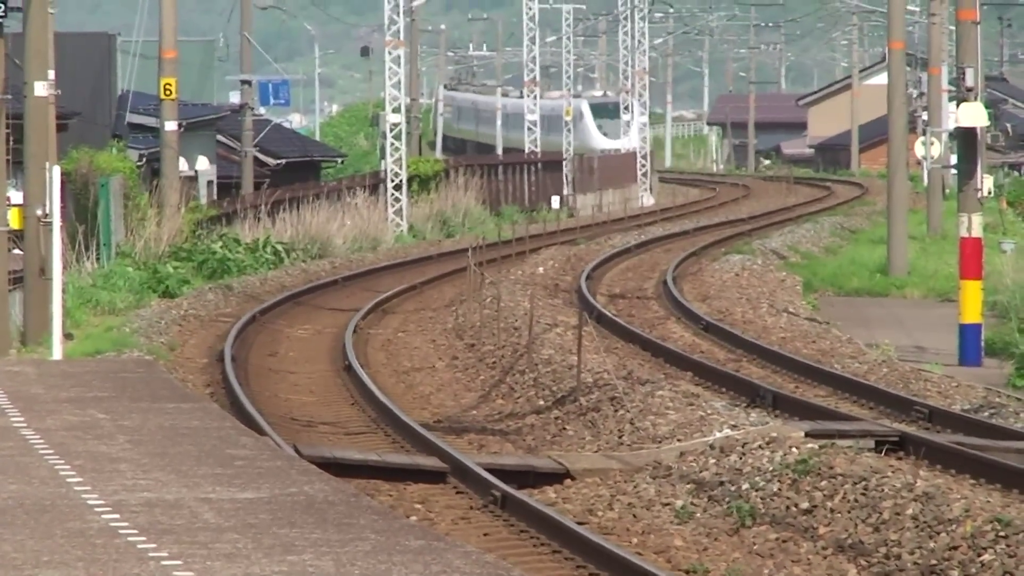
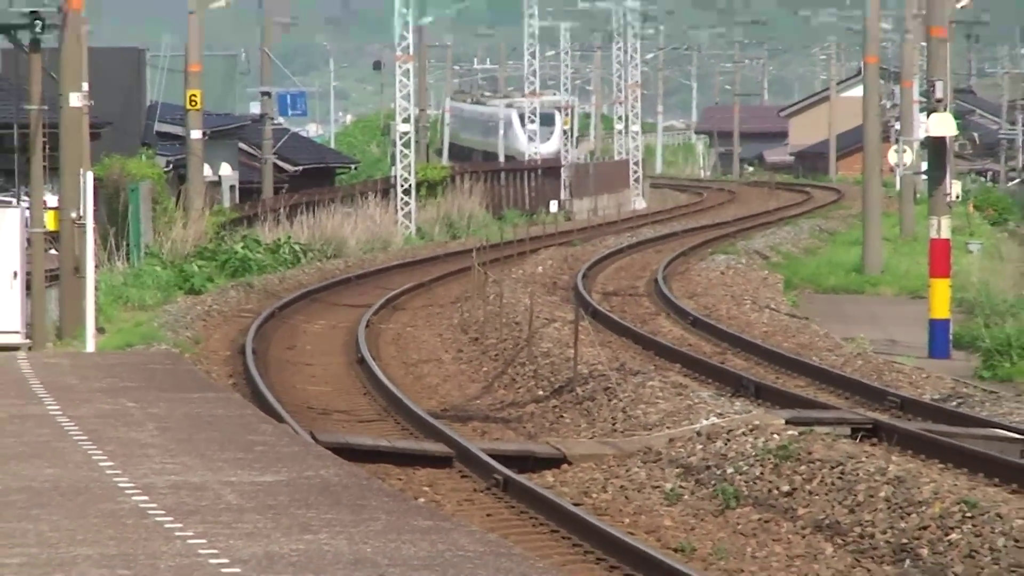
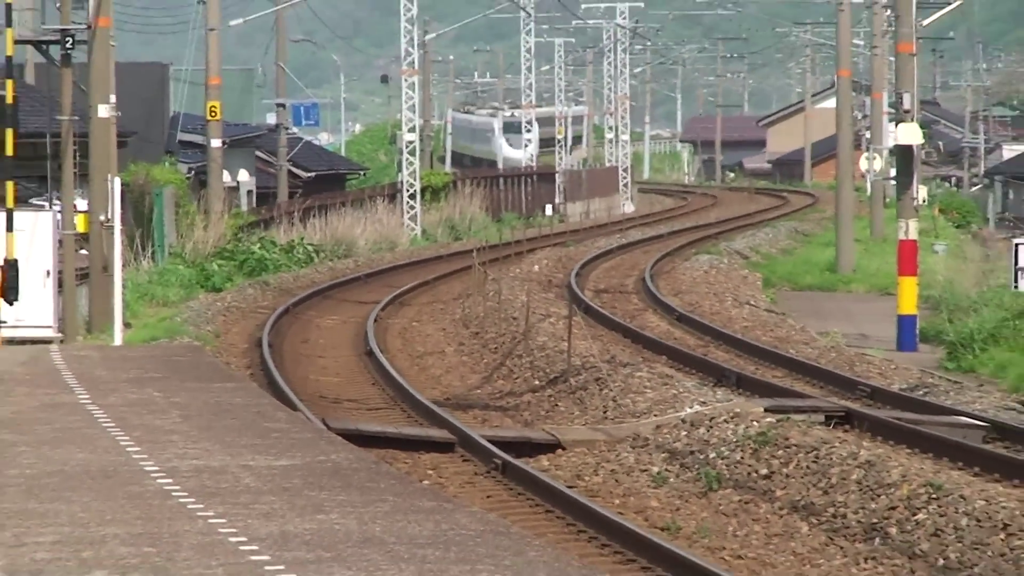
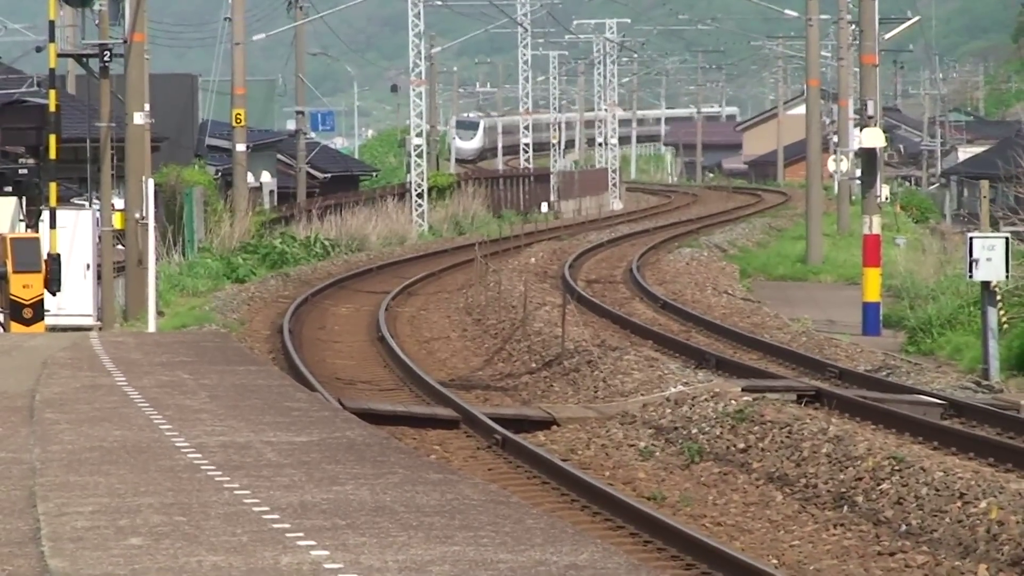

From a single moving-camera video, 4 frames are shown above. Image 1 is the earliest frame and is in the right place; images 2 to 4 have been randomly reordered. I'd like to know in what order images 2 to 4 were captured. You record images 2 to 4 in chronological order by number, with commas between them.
2, 3, 4
